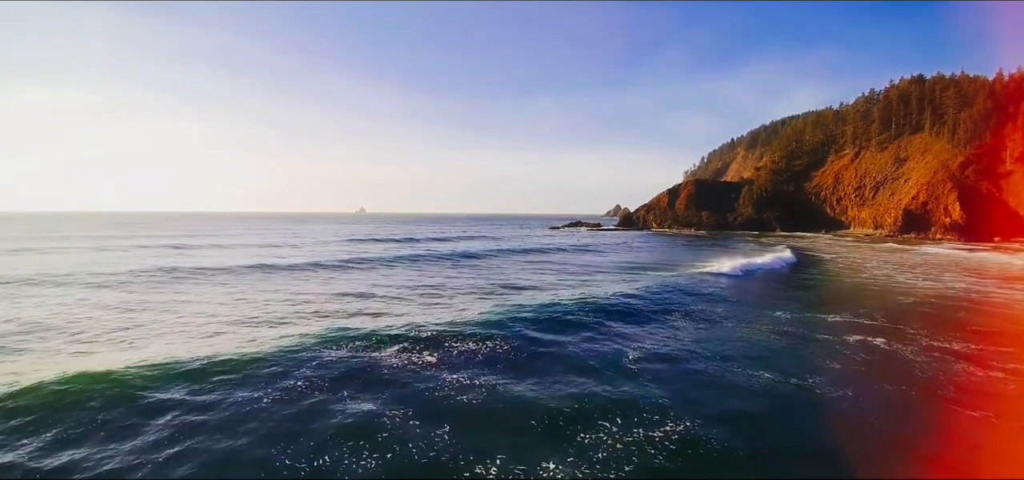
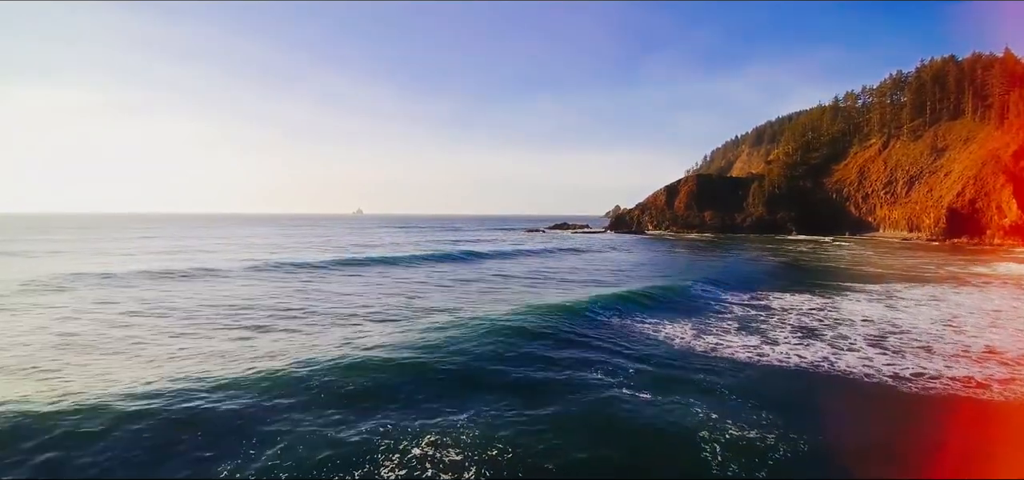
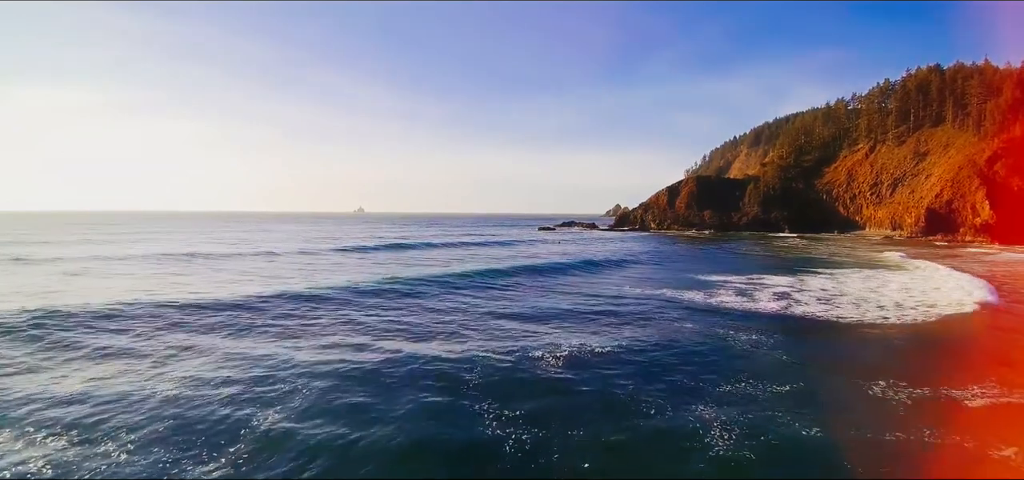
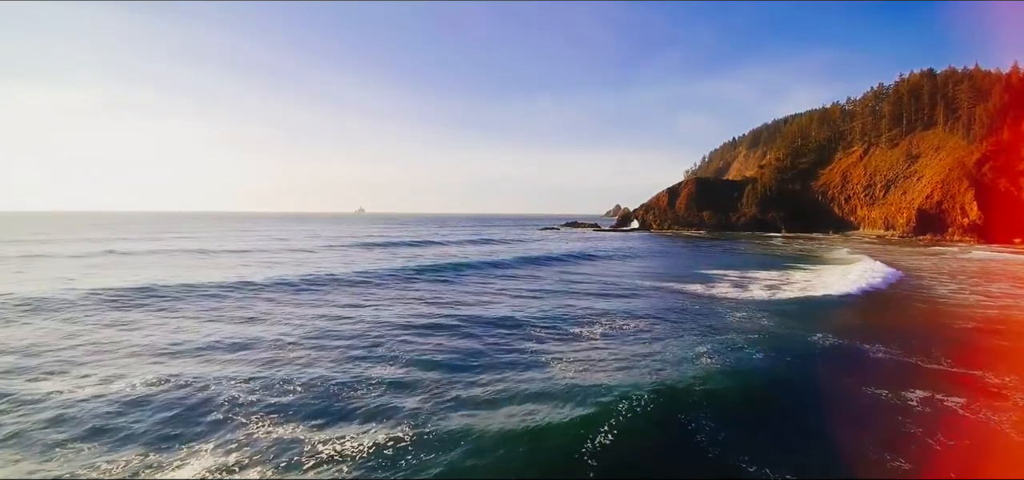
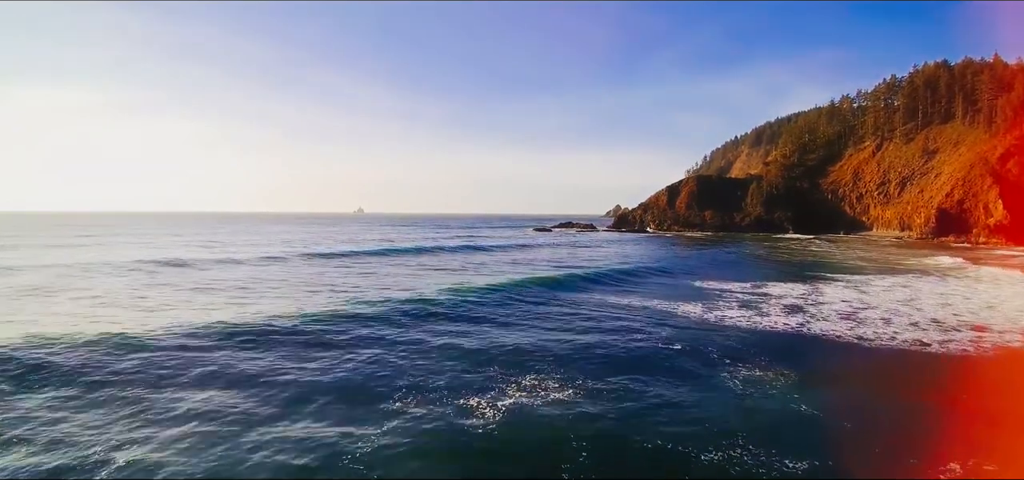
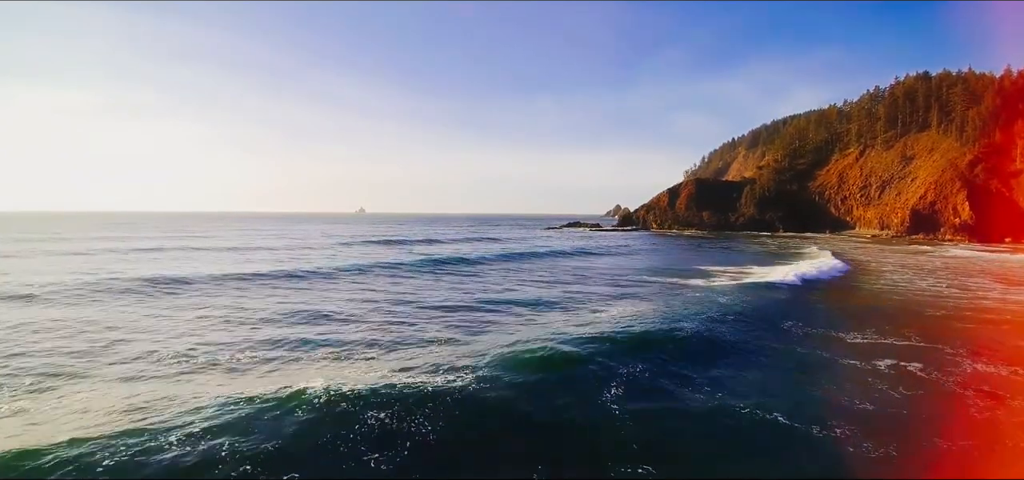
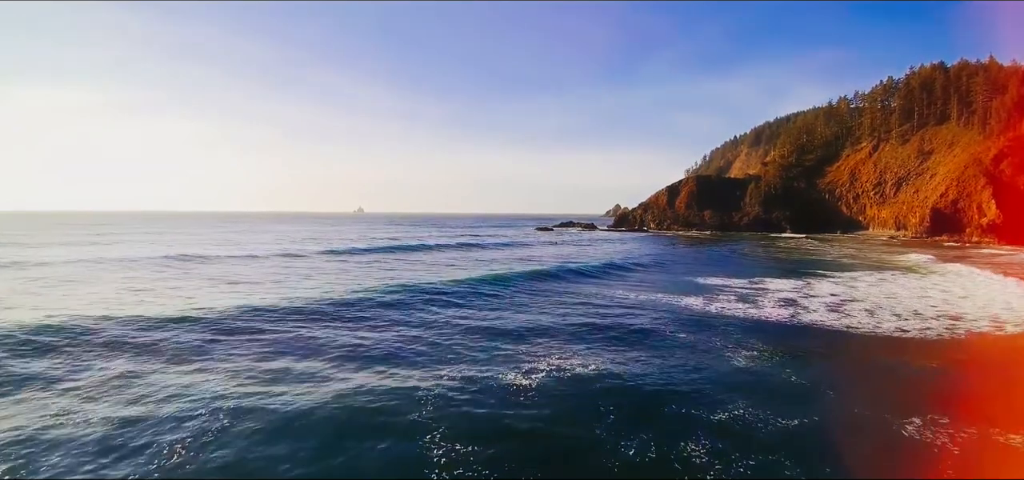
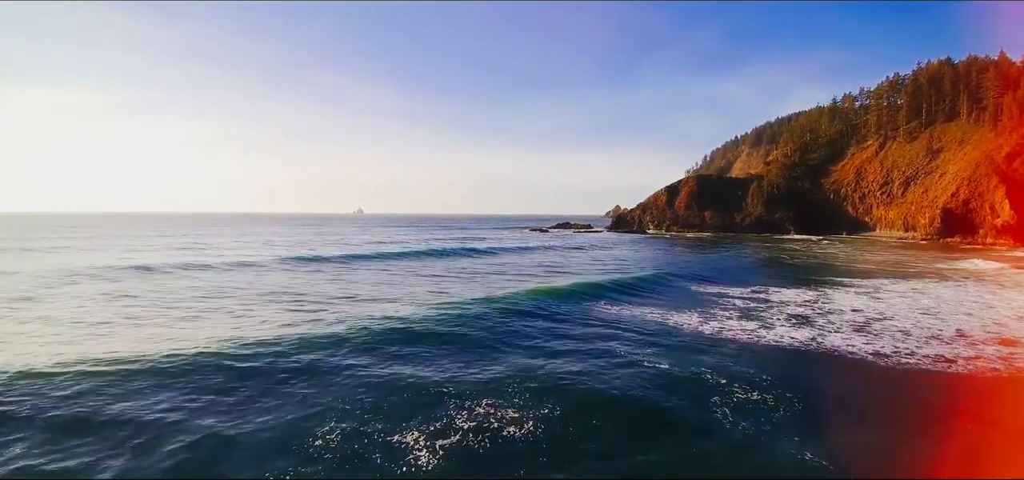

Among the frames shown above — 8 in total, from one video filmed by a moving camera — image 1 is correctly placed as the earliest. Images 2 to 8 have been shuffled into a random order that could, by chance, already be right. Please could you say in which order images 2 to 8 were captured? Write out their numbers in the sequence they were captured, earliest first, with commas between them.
6, 4, 3, 7, 5, 8, 2
